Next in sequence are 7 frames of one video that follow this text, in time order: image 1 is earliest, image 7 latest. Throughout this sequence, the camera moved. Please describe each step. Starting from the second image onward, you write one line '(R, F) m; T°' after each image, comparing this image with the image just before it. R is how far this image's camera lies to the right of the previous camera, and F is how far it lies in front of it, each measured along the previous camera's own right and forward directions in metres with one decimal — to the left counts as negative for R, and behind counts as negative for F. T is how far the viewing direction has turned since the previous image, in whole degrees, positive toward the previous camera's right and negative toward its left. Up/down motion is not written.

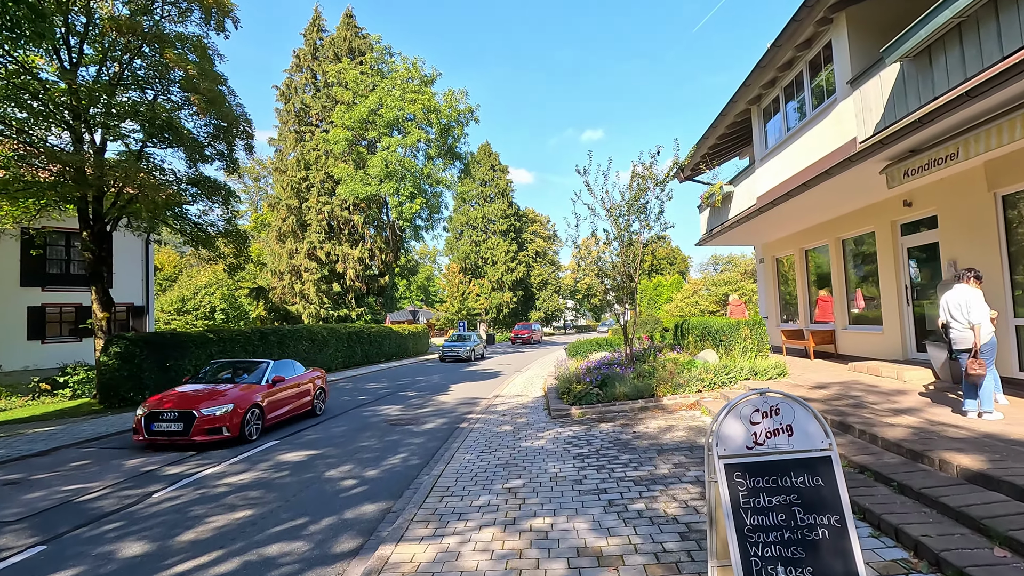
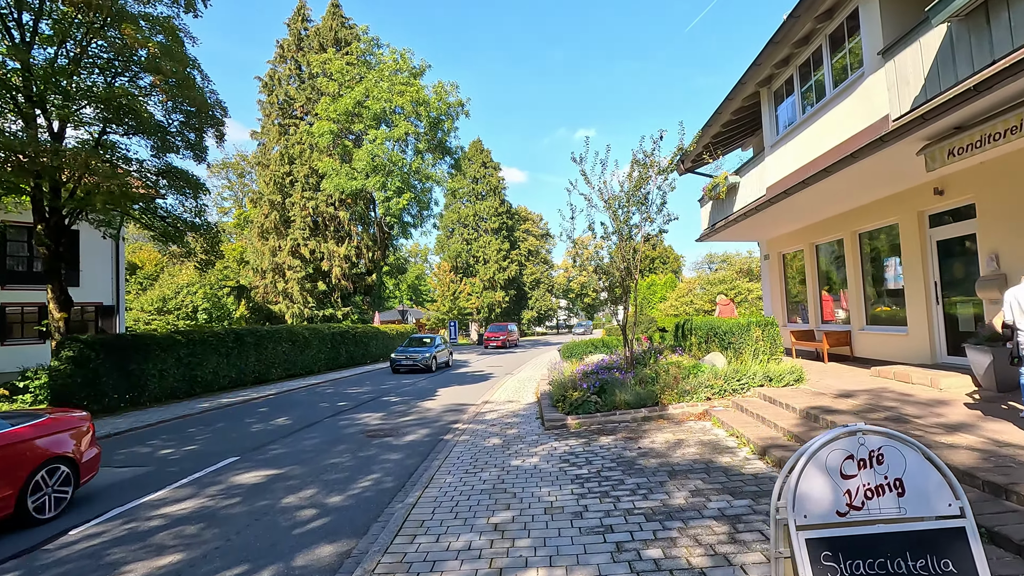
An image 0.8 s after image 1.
(0.0, +0.9) m; +1°
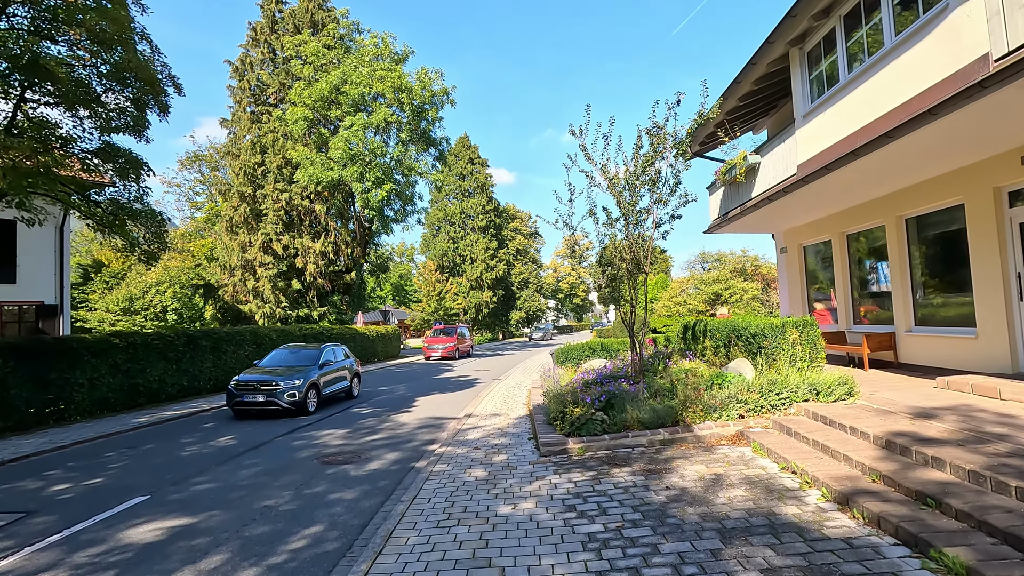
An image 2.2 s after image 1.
(0.0, +1.6) m; +1°
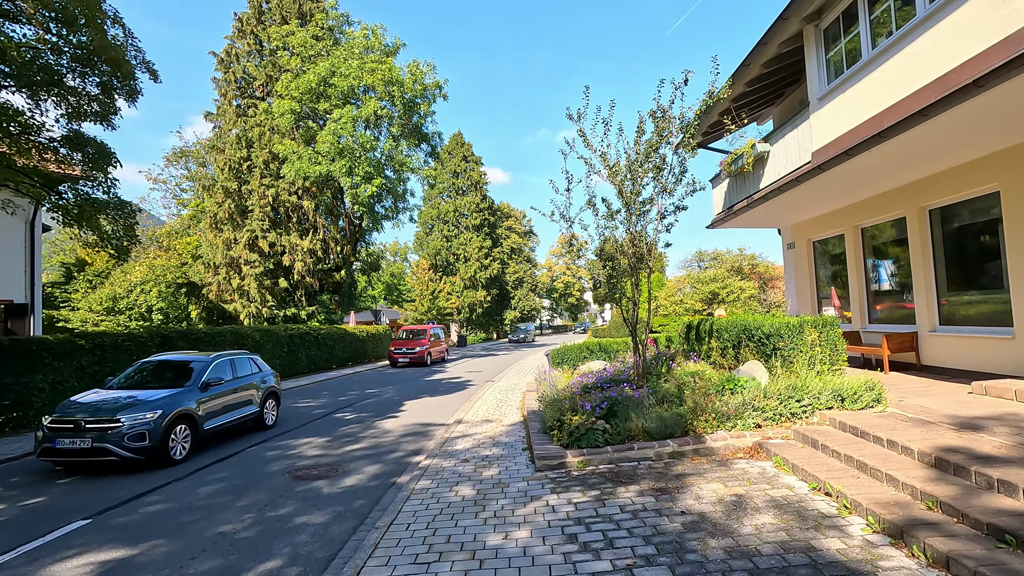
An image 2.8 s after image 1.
(0.0, +0.7) m; +1°
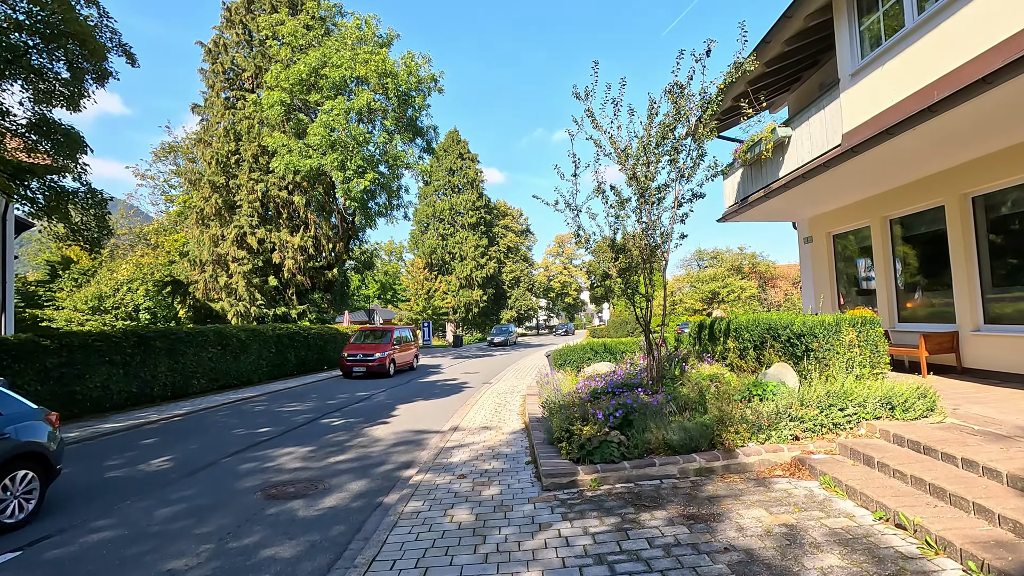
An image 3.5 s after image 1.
(-0.1, +0.8) m; 0°
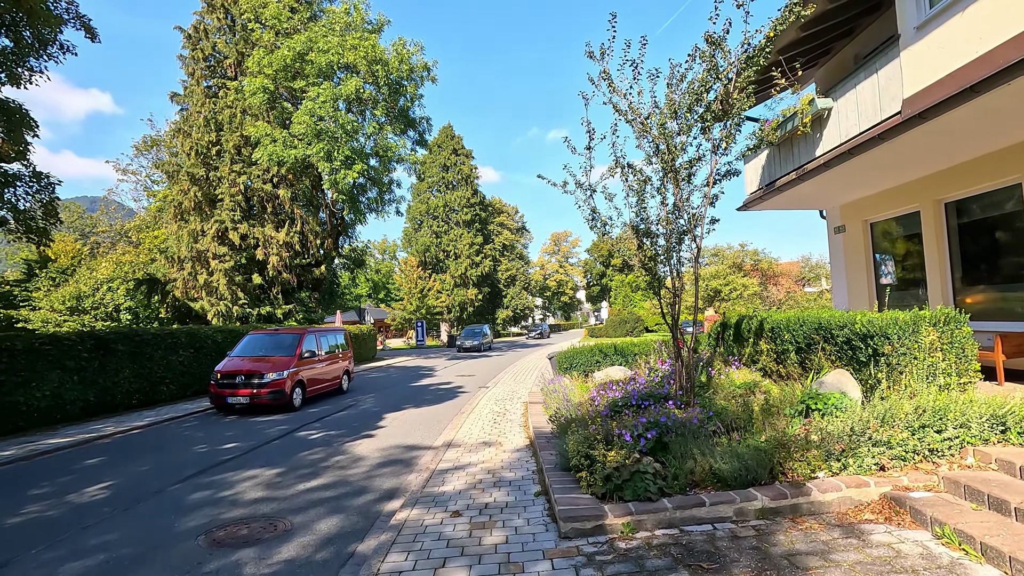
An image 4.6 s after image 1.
(-0.1, +1.2) m; +1°
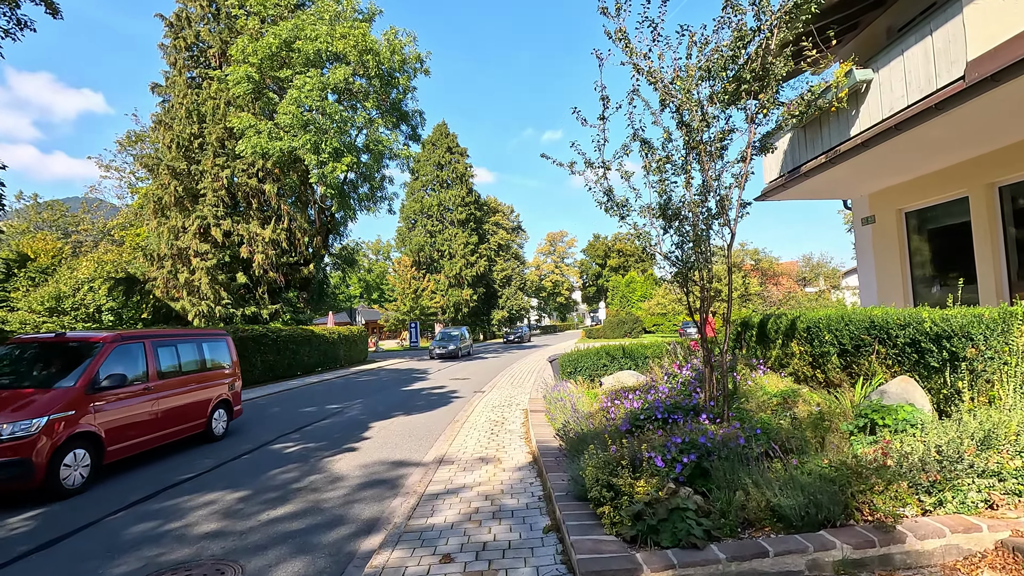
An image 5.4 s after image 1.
(-0.1, +0.9) m; +1°
